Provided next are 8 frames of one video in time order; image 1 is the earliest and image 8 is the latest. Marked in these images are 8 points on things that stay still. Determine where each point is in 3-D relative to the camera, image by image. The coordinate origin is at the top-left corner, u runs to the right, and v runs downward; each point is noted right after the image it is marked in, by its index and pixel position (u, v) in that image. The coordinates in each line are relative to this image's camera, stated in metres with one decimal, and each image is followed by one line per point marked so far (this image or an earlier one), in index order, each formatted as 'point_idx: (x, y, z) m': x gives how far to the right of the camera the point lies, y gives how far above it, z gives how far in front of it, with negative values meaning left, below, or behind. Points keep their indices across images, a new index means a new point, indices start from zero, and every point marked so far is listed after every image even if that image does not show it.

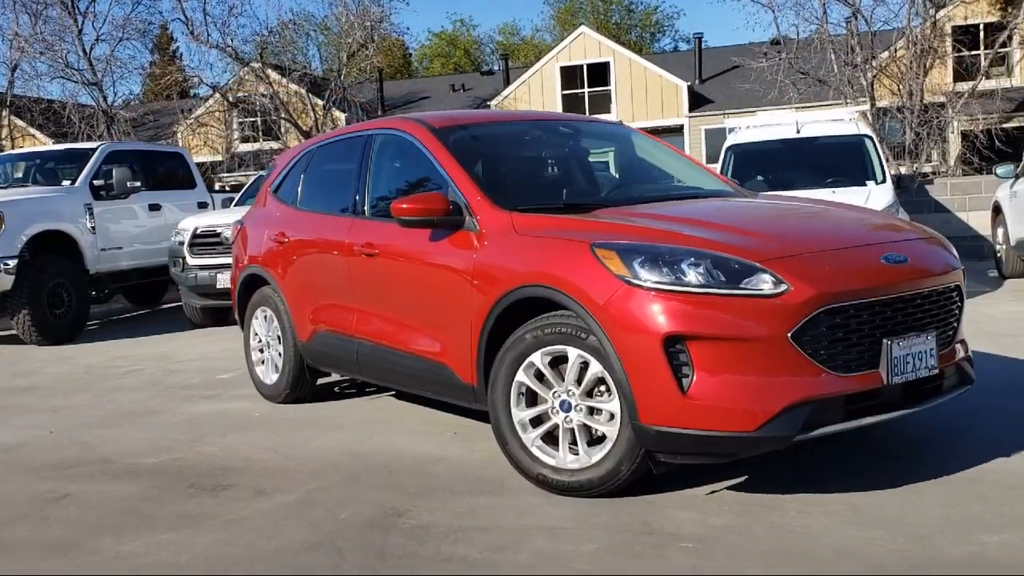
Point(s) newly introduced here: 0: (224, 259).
0: (-3.3, +0.3, +11.1) m
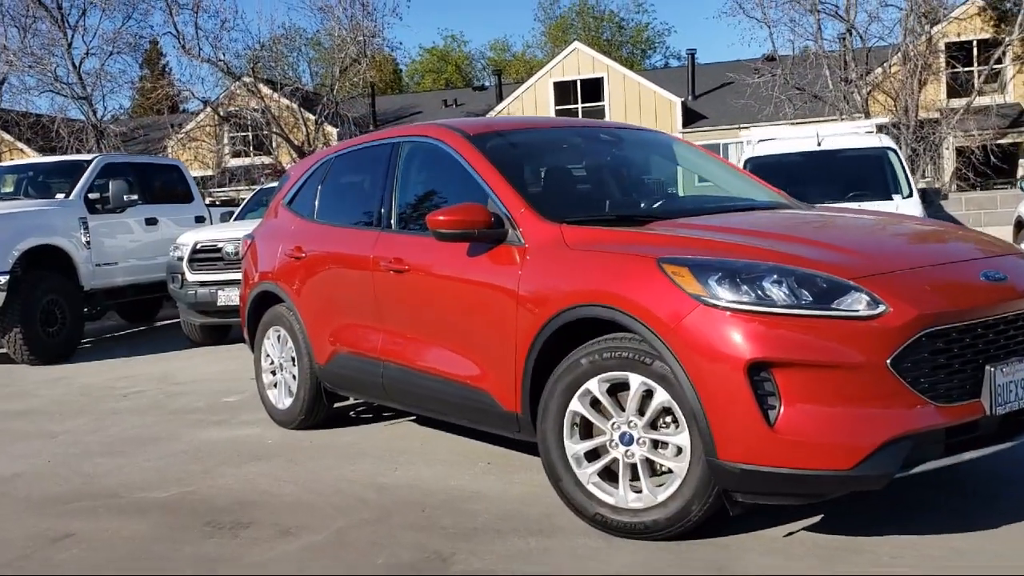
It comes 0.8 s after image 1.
0: (-3.2, +0.1, +10.7) m
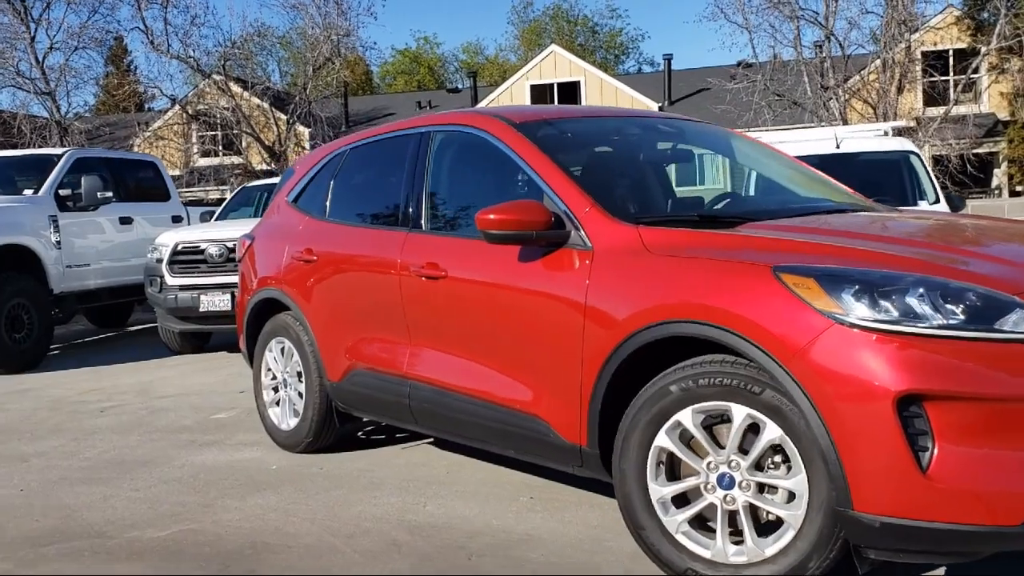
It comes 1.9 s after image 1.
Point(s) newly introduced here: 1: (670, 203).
0: (-3.2, +0.1, +10.0) m
1: (+0.7, +0.4, +4.2) m
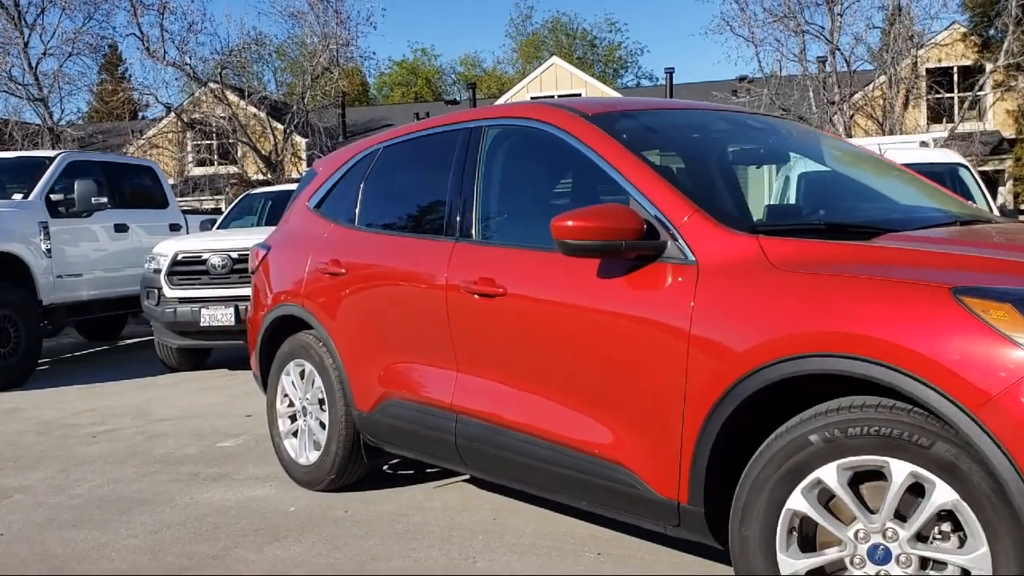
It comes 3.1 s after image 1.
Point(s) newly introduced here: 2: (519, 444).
0: (-2.9, 0.0, +9.3) m
1: (+0.9, +0.3, +3.5) m
2: (0.0, -0.6, +3.7) m
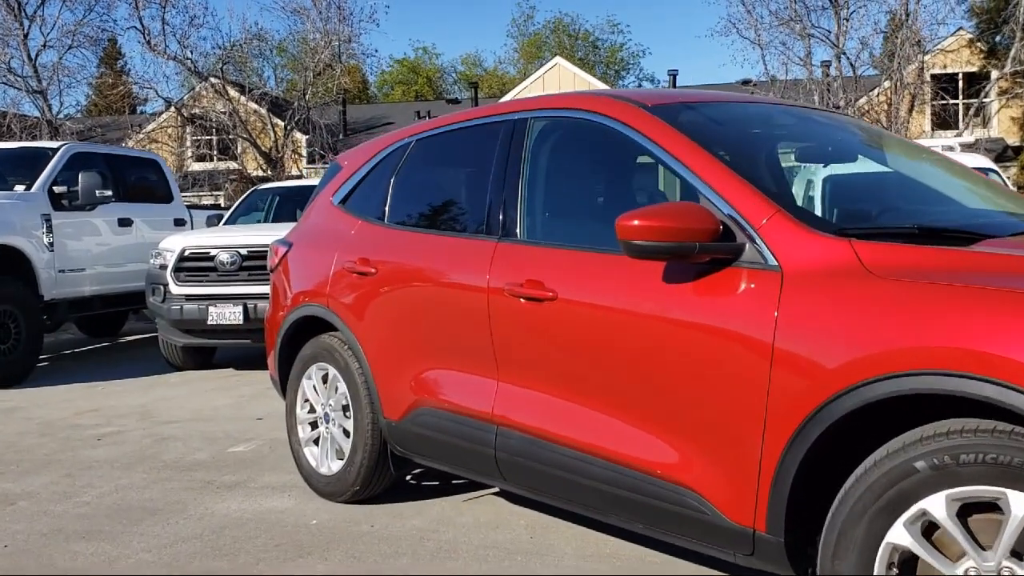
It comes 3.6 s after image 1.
0: (-2.8, 0.0, +9.0) m
1: (+1.1, +0.3, +3.3) m
2: (+0.2, -0.6, +3.4) m
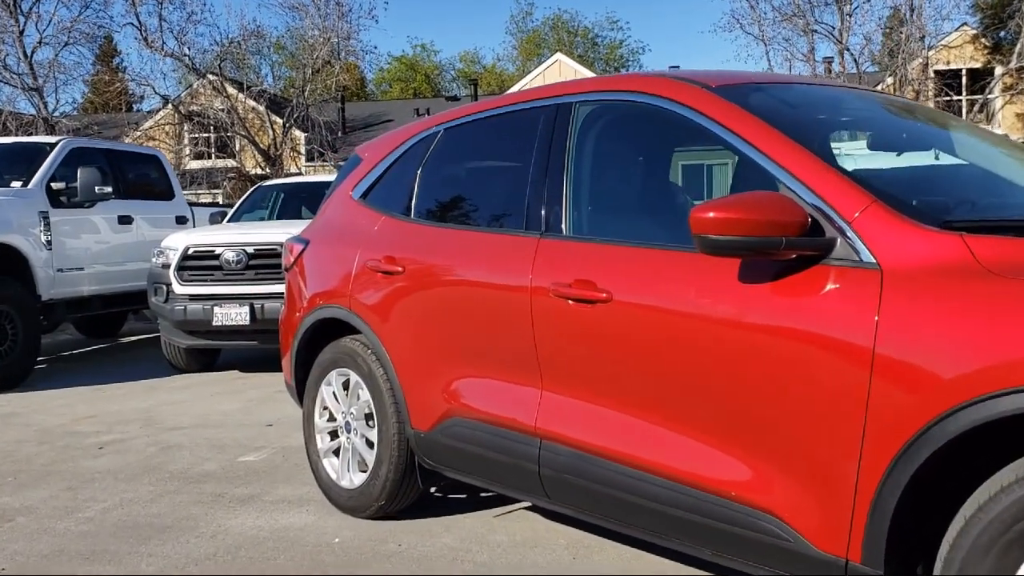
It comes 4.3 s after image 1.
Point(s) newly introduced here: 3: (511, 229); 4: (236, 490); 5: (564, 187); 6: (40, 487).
0: (-2.6, 0.0, +8.7) m
1: (+1.3, +0.3, +3.0) m
2: (+0.4, -0.6, +3.1) m
3: (0.0, +0.2, +3.7) m
4: (-1.4, -1.0, +5.0) m
5: (+0.2, +0.4, +3.5) m
6: (-2.6, -1.1, +5.3) m
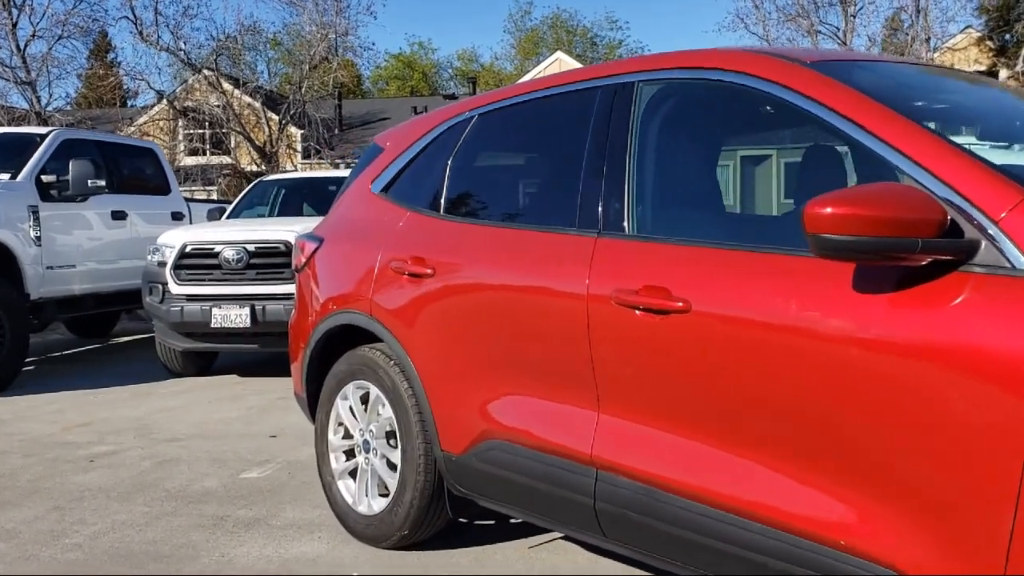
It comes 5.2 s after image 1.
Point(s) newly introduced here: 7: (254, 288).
0: (-2.5, 0.0, +8.2) m
1: (+1.5, +0.2, +2.5) m
2: (+0.5, -0.6, +2.7) m
3: (+0.2, +0.2, +3.2) m
4: (-1.3, -1.1, +4.5) m
5: (+0.4, +0.3, +3.1) m
6: (-2.4, -1.1, +4.8) m
7: (-2.2, 0.0, +8.1) m
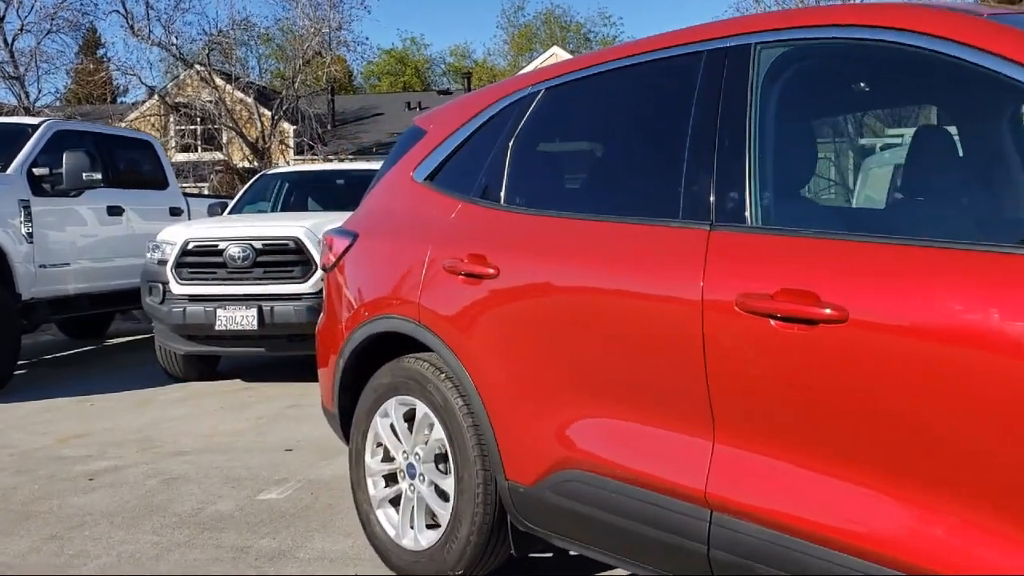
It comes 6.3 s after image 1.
0: (-2.3, 0.0, +7.7) m
1: (+1.7, +0.2, +2.0) m
2: (+0.8, -0.7, +2.2) m
3: (+0.4, +0.2, +2.7) m
4: (-1.1, -1.1, +4.0) m
5: (+0.6, +0.3, +2.6) m
6: (-2.2, -1.1, +4.3) m
7: (-2.0, 0.0, +7.6) m
